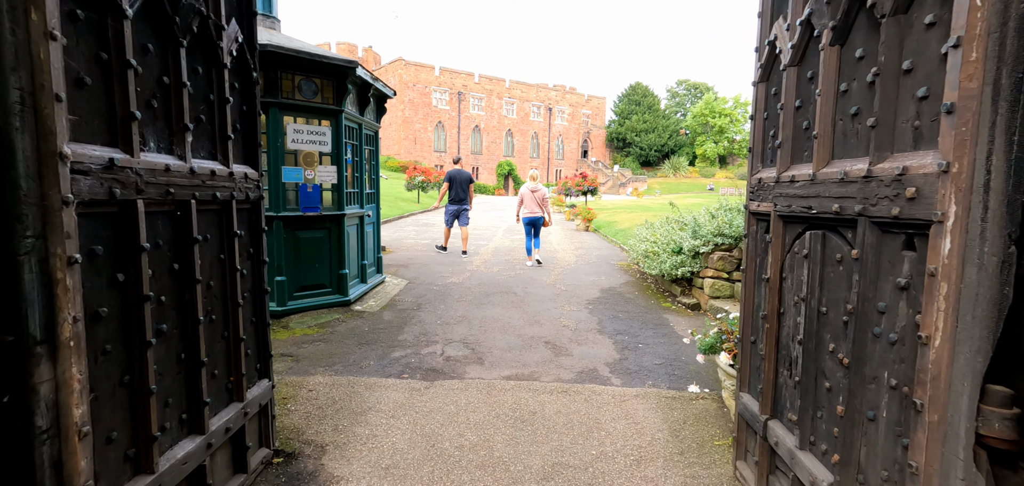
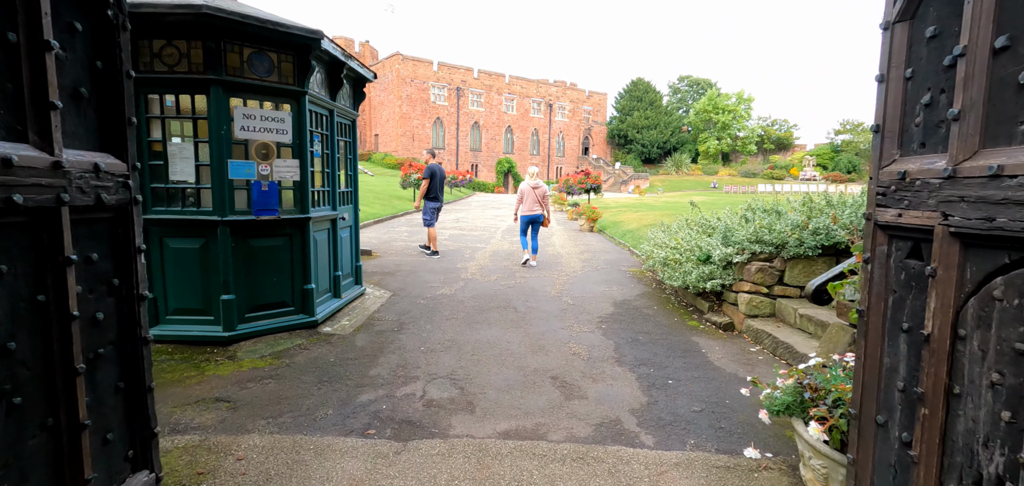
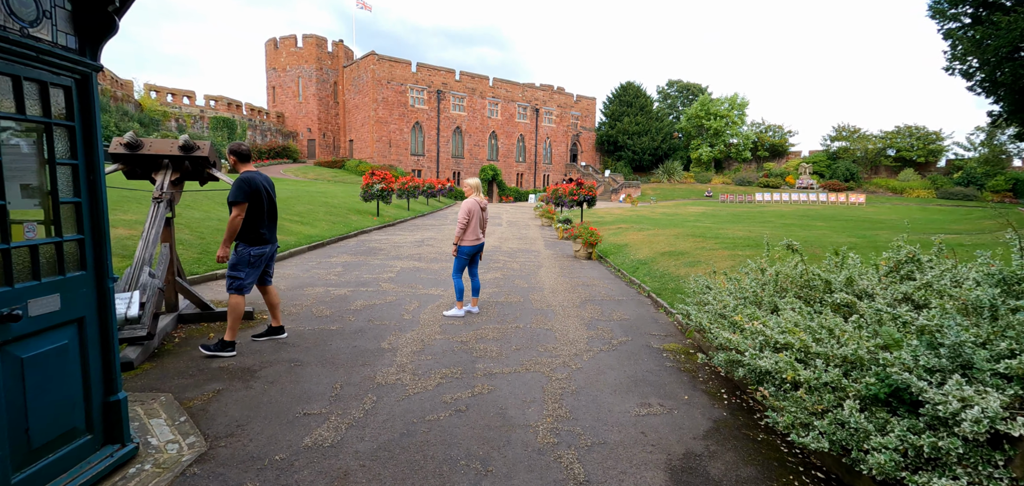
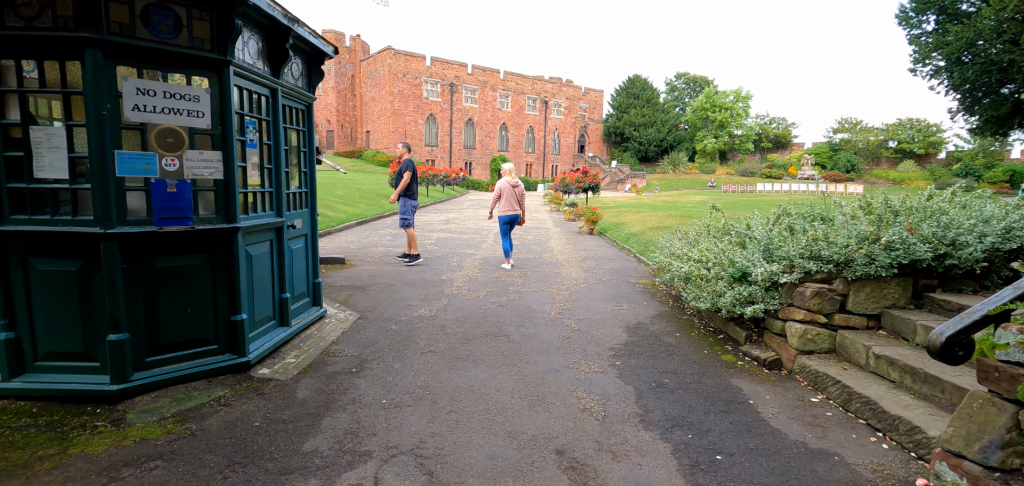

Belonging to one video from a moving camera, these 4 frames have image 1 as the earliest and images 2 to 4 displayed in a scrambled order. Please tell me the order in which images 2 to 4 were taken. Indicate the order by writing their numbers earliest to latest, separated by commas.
2, 4, 3
